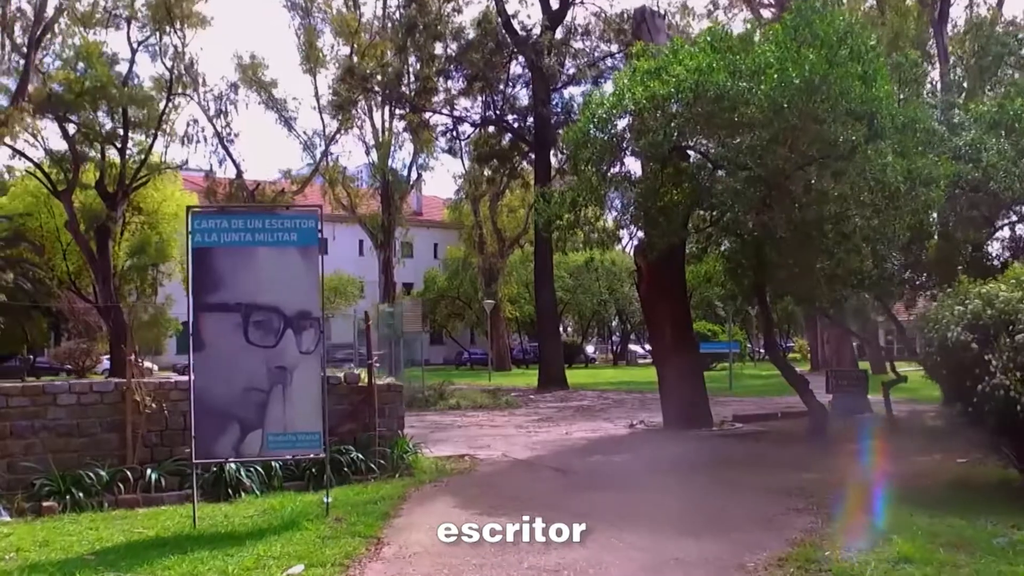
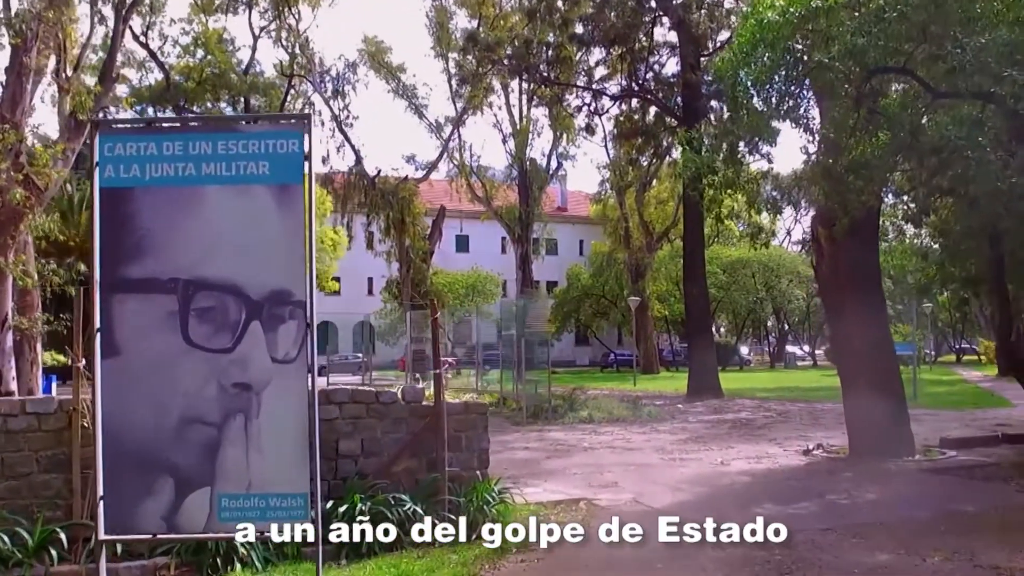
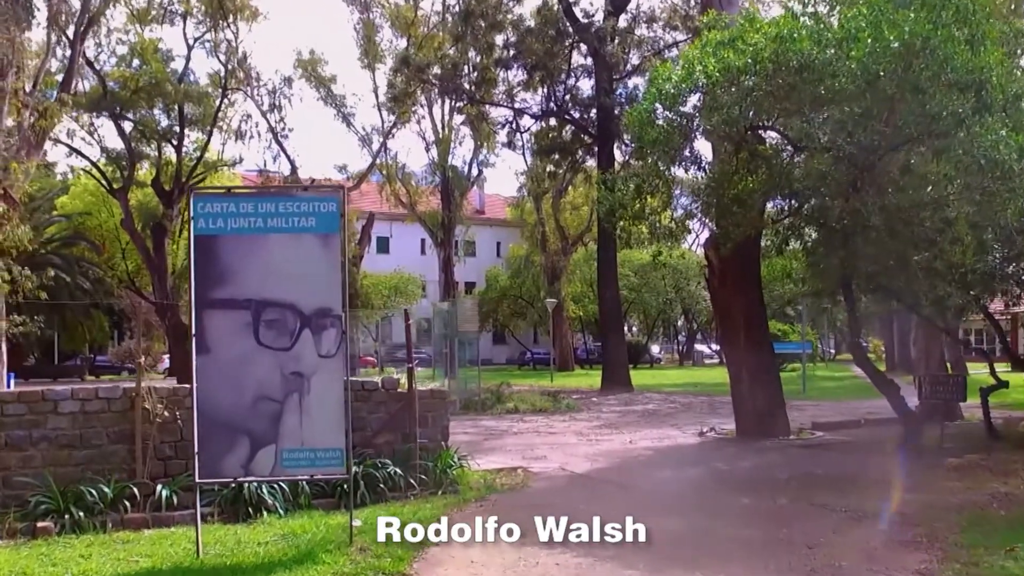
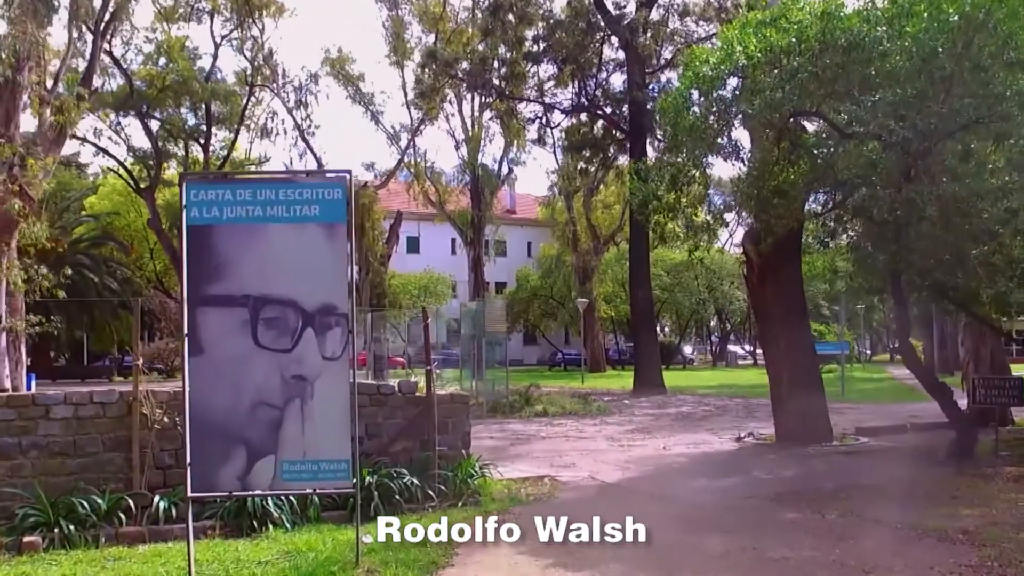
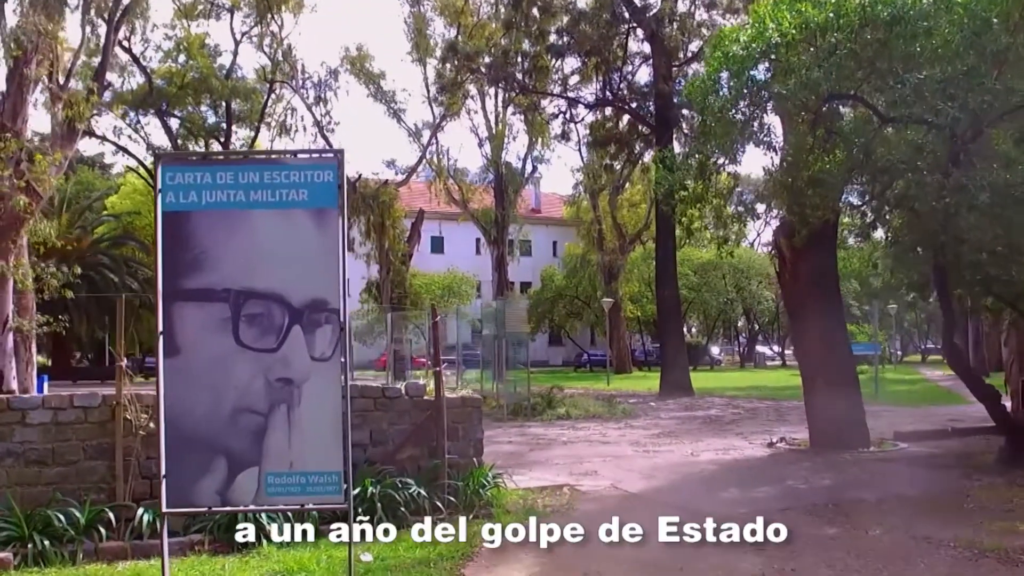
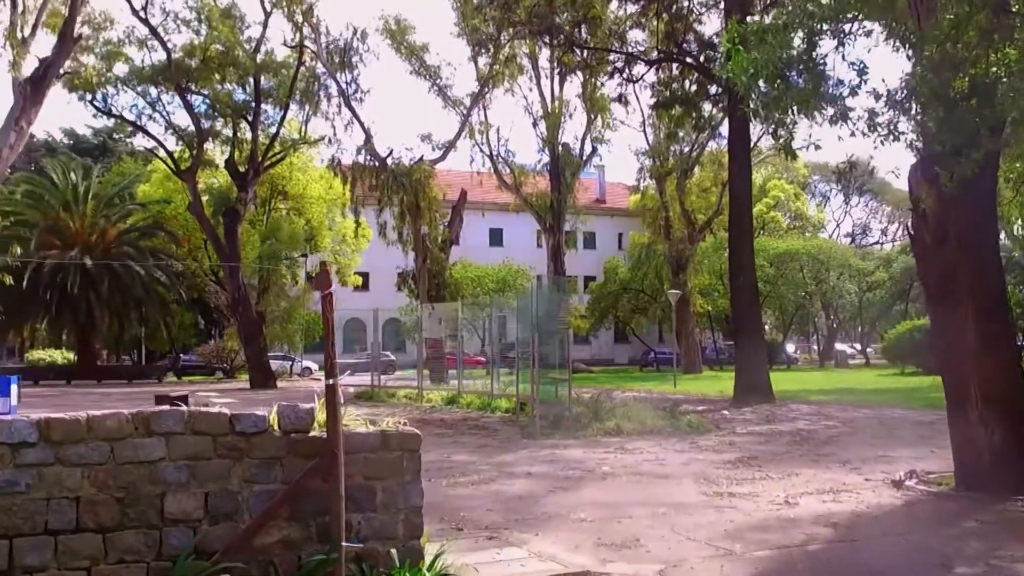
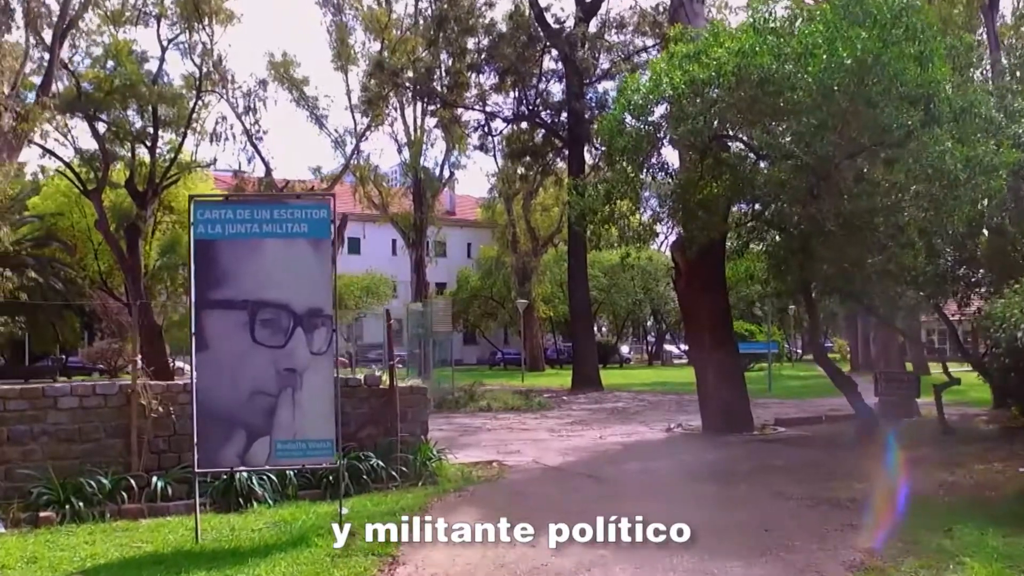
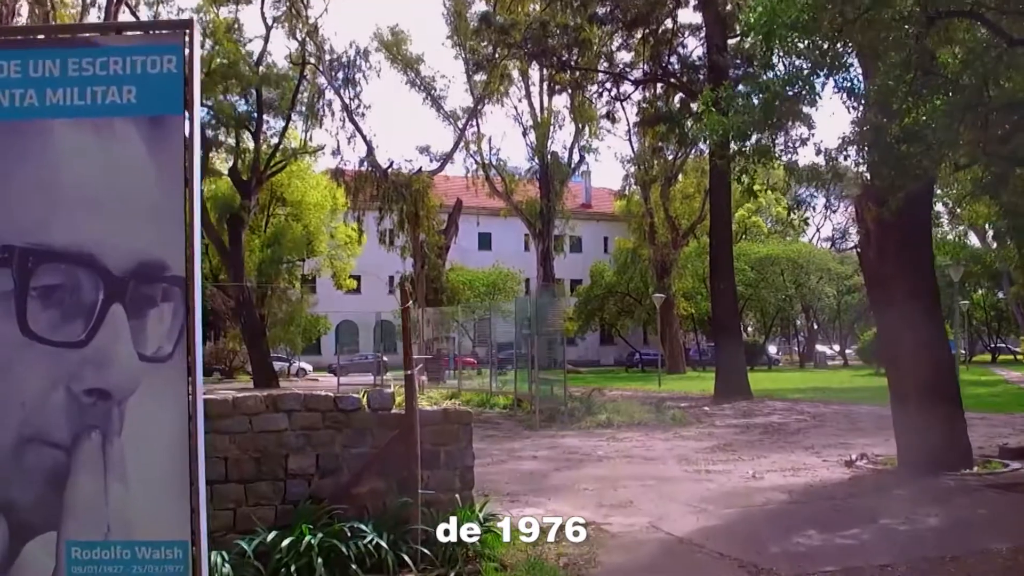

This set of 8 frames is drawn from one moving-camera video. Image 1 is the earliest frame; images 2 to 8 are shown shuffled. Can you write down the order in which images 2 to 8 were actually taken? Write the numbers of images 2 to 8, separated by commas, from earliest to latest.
7, 3, 4, 5, 2, 8, 6
